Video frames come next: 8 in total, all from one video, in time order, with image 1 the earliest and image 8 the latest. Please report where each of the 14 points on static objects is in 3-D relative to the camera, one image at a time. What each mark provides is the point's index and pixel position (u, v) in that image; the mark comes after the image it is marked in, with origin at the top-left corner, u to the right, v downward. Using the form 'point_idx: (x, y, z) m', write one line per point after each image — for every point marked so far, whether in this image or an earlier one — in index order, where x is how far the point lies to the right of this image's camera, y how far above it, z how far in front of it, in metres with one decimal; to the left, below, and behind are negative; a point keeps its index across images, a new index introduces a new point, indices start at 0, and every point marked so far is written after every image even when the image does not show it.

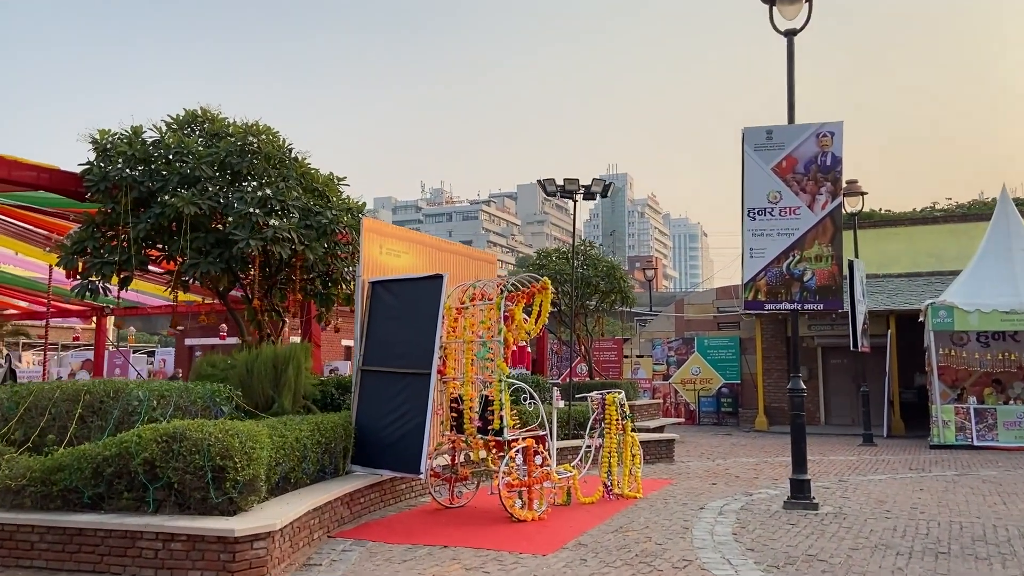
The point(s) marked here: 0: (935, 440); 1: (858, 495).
0: (+8.7, -3.1, +16.8) m
1: (+4.2, -2.5, +9.9) m
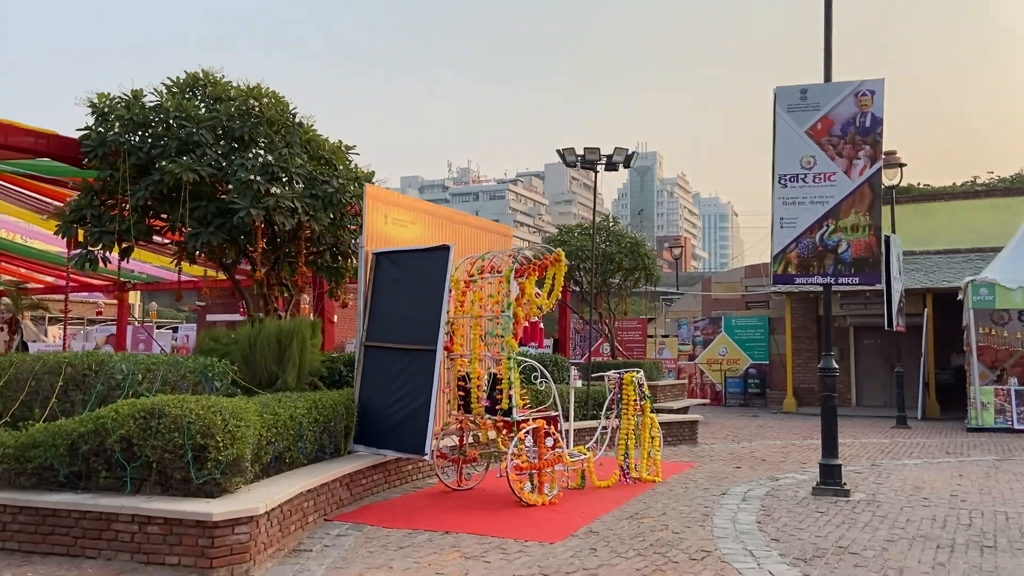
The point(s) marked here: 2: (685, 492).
0: (+9.1, -2.7, +16.1) m
1: (+4.4, -2.2, +9.3) m
2: (+1.8, -2.1, +8.5) m
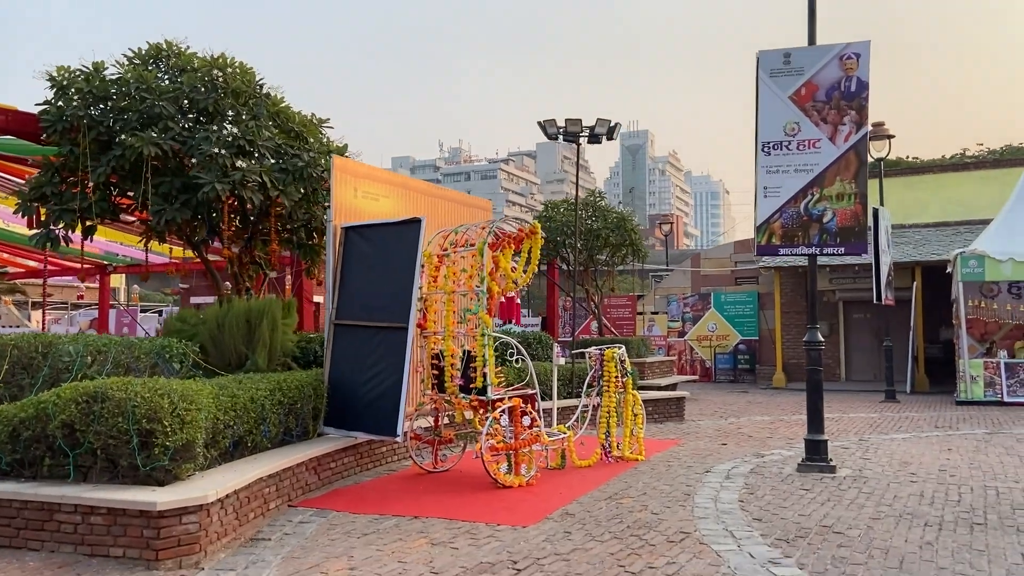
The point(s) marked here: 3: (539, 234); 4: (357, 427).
0: (+8.8, -2.1, +15.9) m
1: (+4.1, -1.9, +9.1) m
2: (+1.6, -1.9, +8.2) m
3: (+0.3, +0.5, +7.8) m
4: (-1.5, -1.3, +7.8) m
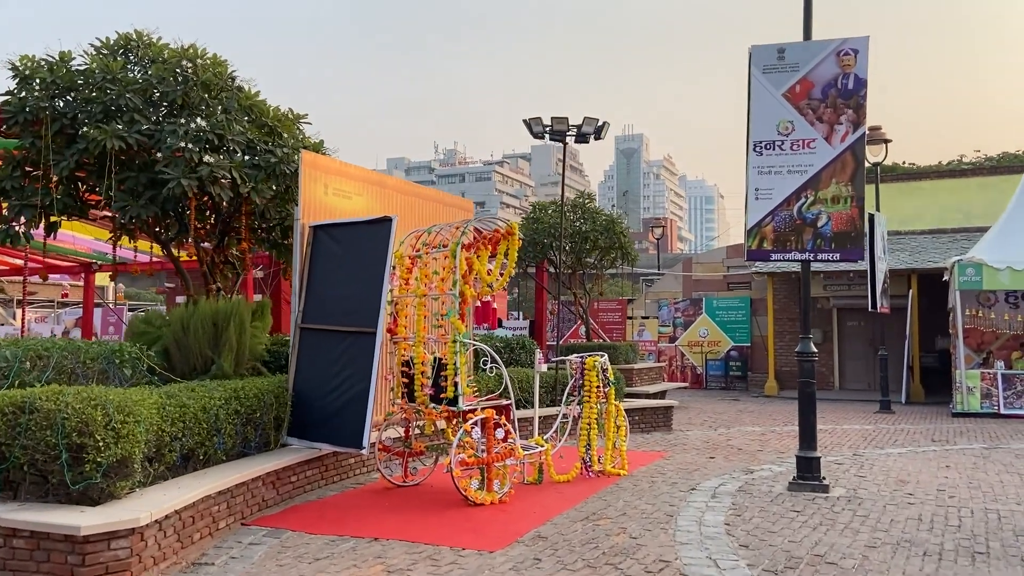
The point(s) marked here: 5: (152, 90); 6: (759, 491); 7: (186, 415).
0: (+8.5, -2.3, +15.5) m
1: (+3.9, -2.0, +8.7) m
2: (+1.3, -1.9, +7.8) m
3: (0.0, +0.5, +7.4) m
4: (-1.7, -1.4, +7.3) m
5: (-4.1, +2.3, +9.3) m
6: (+2.3, -1.9, +7.6) m
7: (-2.4, -0.9, +5.9) m
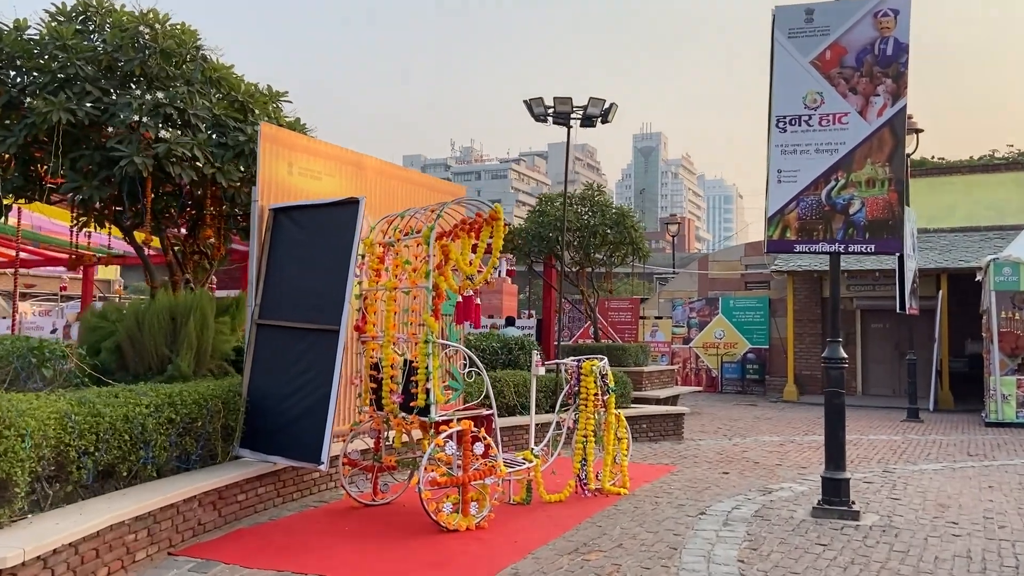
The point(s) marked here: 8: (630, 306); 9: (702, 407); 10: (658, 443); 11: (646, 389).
0: (+8.5, -2.3, +14.4) m
1: (+3.8, -2.0, +7.6) m
2: (+1.2, -1.9, +6.8) m
3: (-0.1, +0.5, +6.4) m
4: (-1.8, -1.3, +6.4) m
5: (-4.2, +2.4, +8.4) m
6: (+2.2, -1.9, +6.6) m
7: (-2.5, -0.8, +5.0) m
8: (+2.9, -0.5, +20.0) m
9: (+4.1, -2.6, +17.5) m
10: (+2.1, -2.2, +11.7) m
11: (+2.5, -1.9, +15.3) m
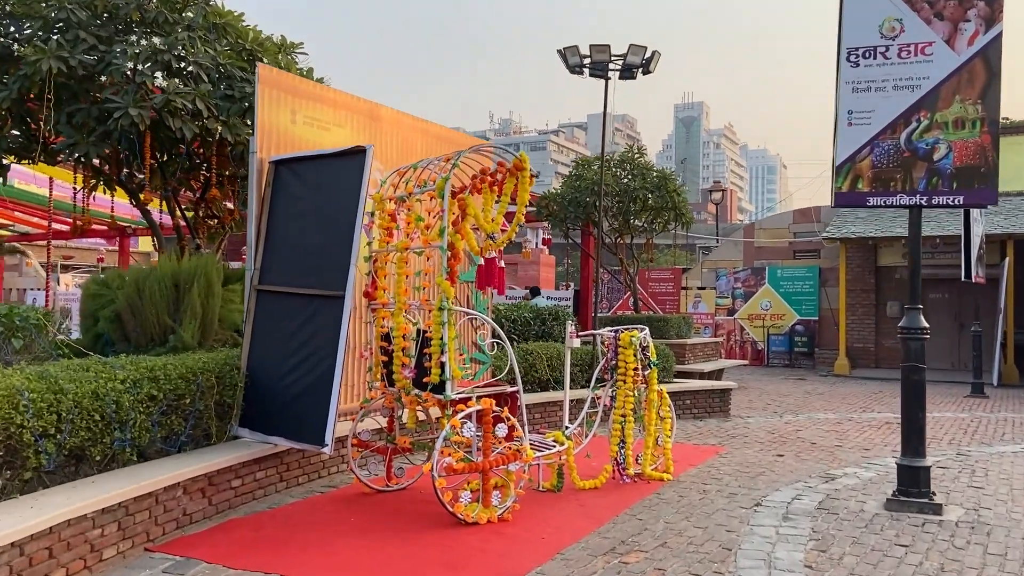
0: (+9.1, -1.7, +13.2) m
1: (+4.0, -1.6, +6.7) m
2: (+1.4, -1.6, +6.0) m
3: (+0.1, +0.8, +5.6) m
4: (-1.6, -1.0, +5.7) m
5: (-3.9, +2.7, +7.7) m
6: (+2.4, -1.6, +5.8) m
7: (-2.4, -0.6, +4.3) m
8: (+3.7, +0.3, +19.1) m
9: (+4.8, -1.9, +16.6) m
10: (+2.6, -1.8, +10.9) m
11: (+3.1, -1.3, +14.4) m
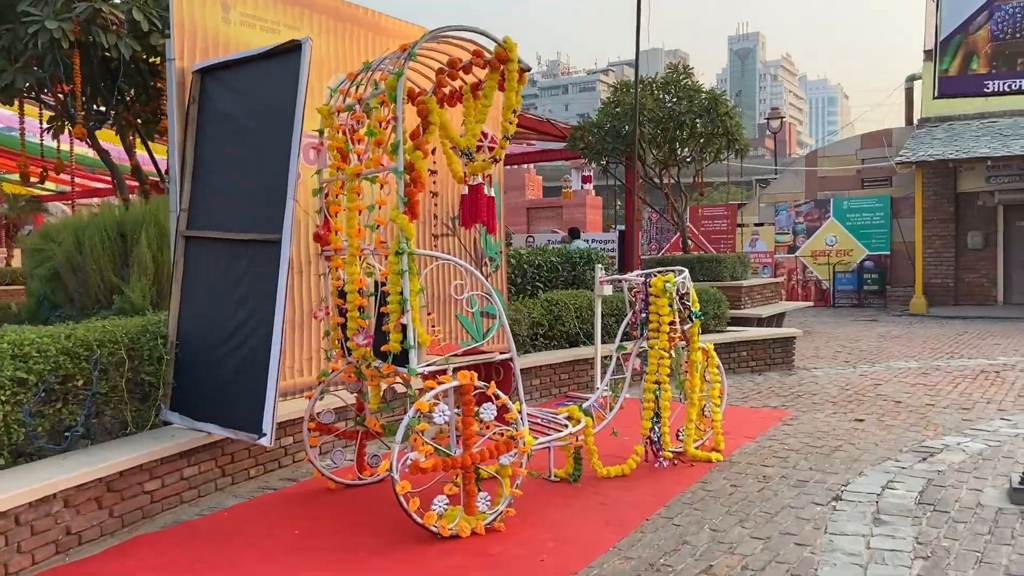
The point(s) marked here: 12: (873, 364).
0: (+9.6, -0.6, +11.3) m
1: (+4.1, -1.1, +5.1) m
2: (+1.4, -1.2, +4.6) m
3: (0.0, +1.2, +4.1) m
4: (-1.7, -0.7, +4.5) m
5: (-3.9, +3.1, +6.4) m
6: (+2.4, -1.1, +4.3) m
7: (-2.5, -0.4, +3.2) m
8: (+4.5, +1.6, +17.3) m
9: (+5.5, -0.7, +14.9) m
10: (+2.9, -1.0, +9.4) m
11: (+3.7, -0.3, +12.8) m
12: (+4.5, -0.9, +10.2) m
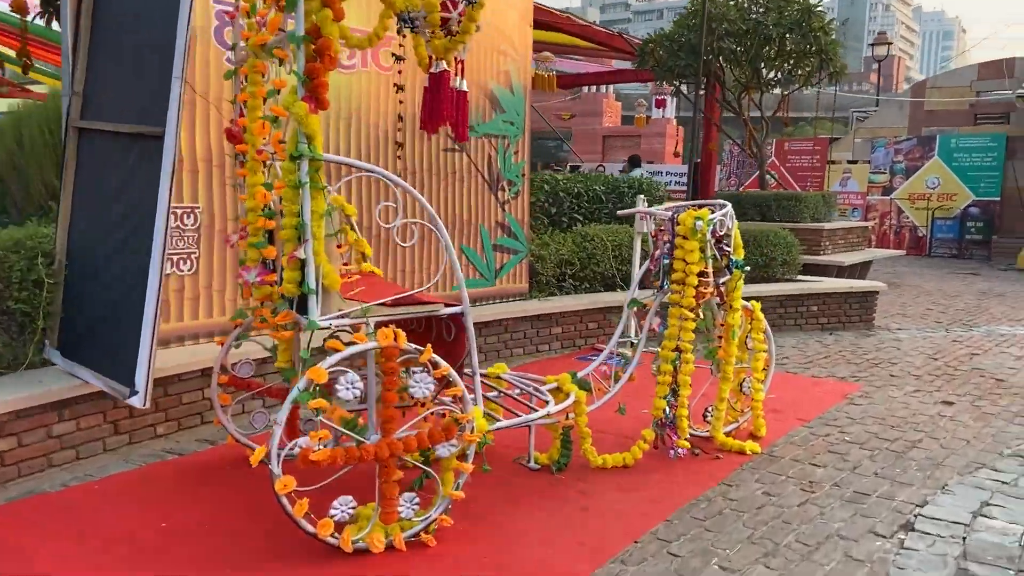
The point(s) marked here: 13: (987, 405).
0: (+10.0, -0.3, +9.2) m
1: (+3.9, -1.0, +3.7) m
2: (+1.2, -0.9, +3.4) m
3: (-0.1, +1.4, +2.9) m
4: (-1.8, -0.3, +3.6) m
5: (-3.7, +3.7, +5.3) m
6: (+2.1, -1.0, +3.0) m
7: (-2.8, -0.1, +2.3) m
8: (+5.7, +2.7, +15.5) m
9: (+6.4, +0.2, +13.2) m
10: (+3.2, -0.5, +8.0) m
11: (+4.3, +0.5, +11.3) m
12: (+4.9, -0.4, +8.6) m
13: (+3.1, -0.8, +5.3) m
